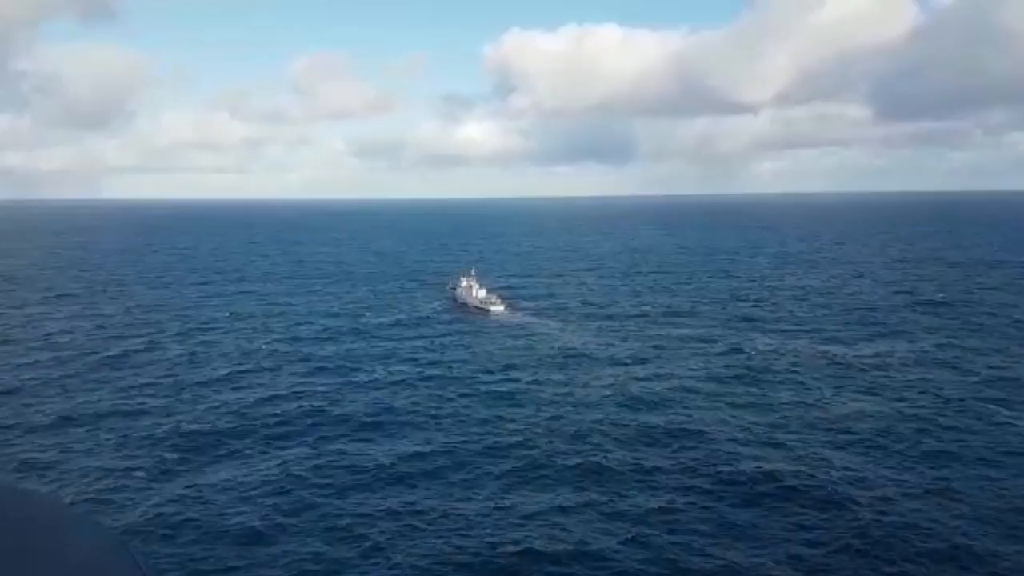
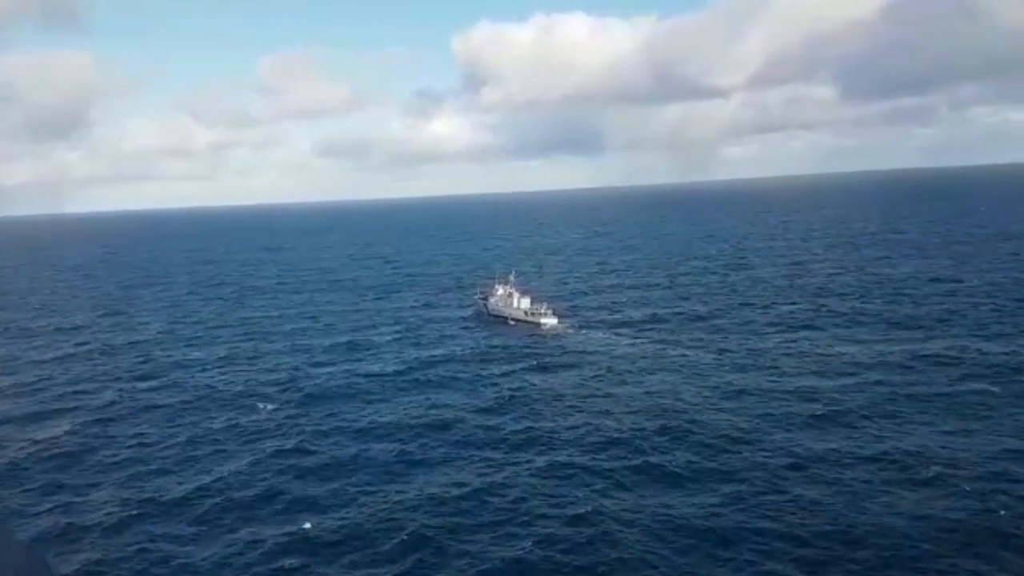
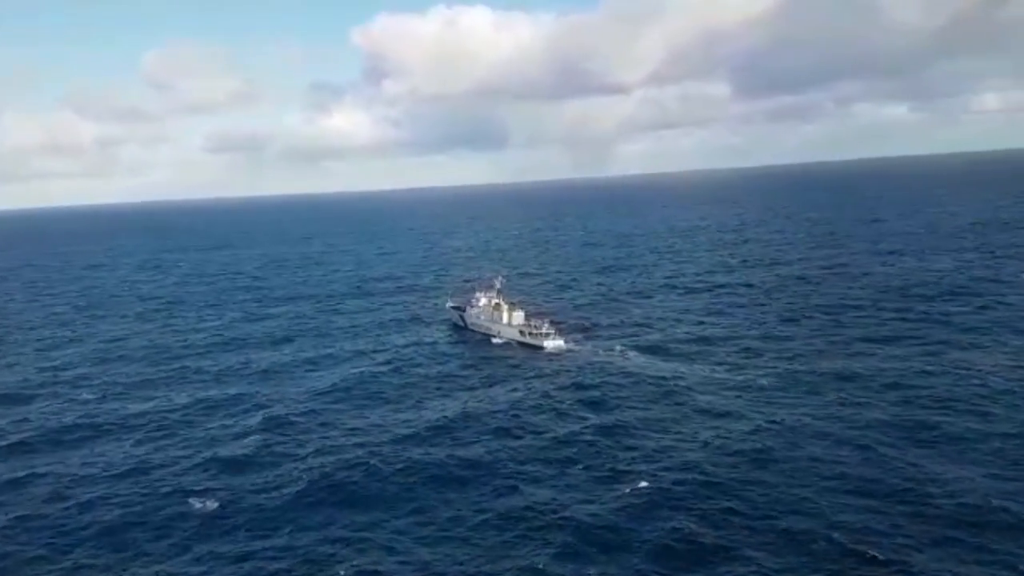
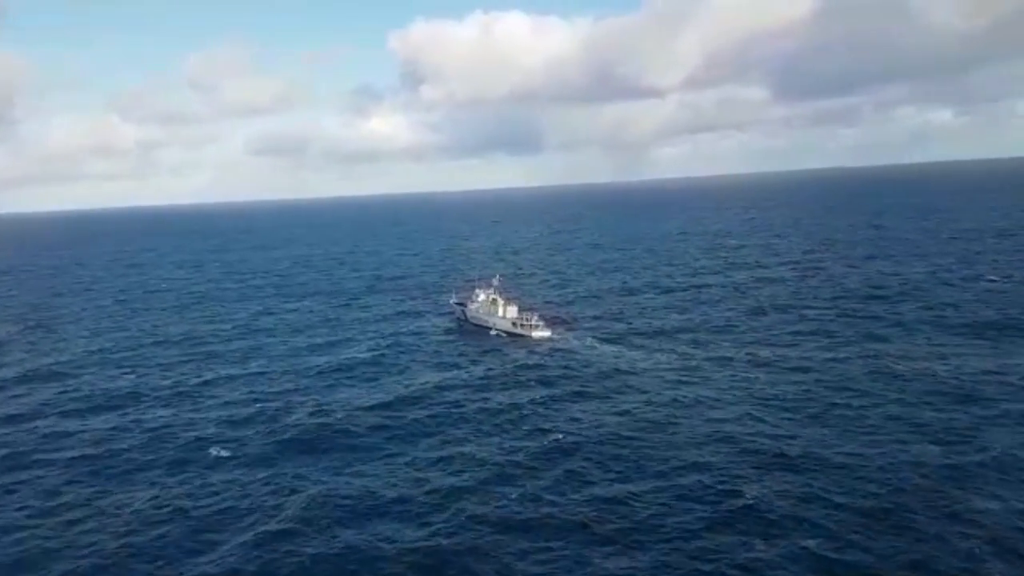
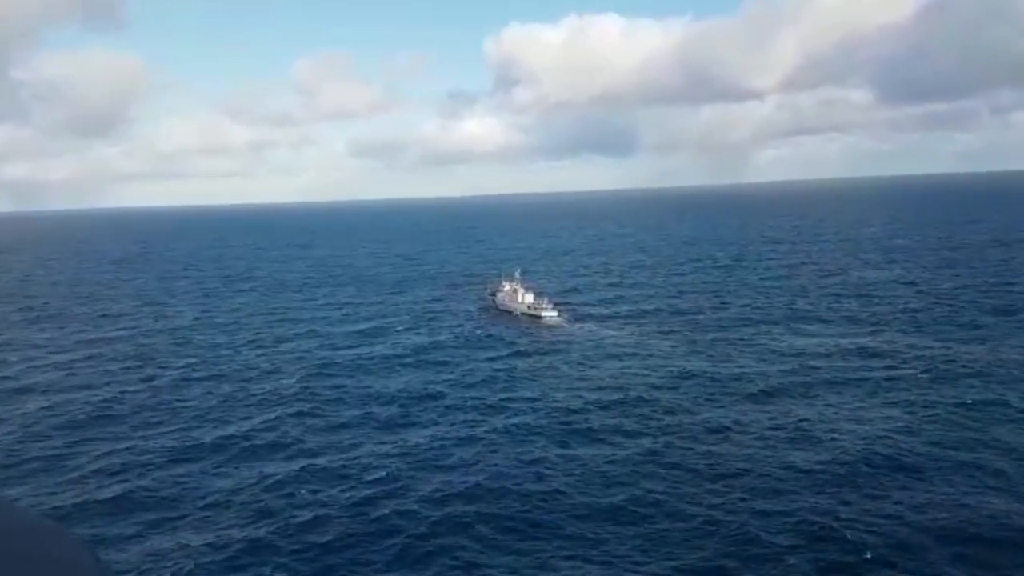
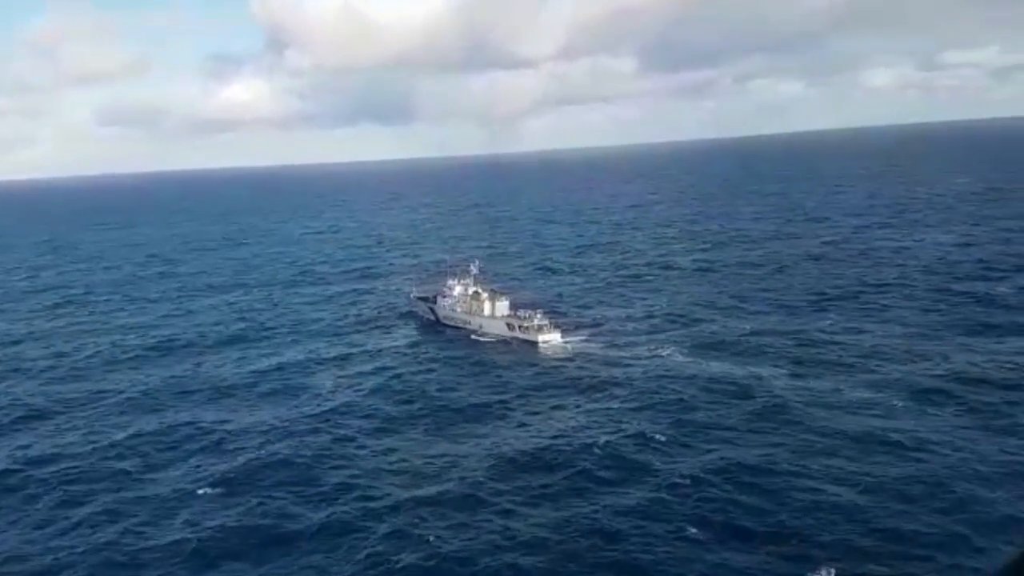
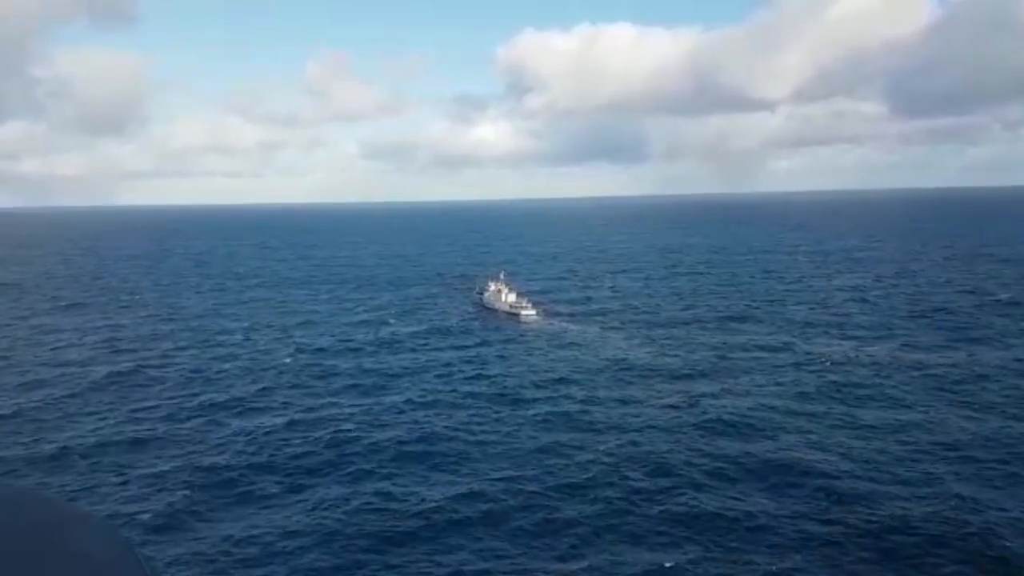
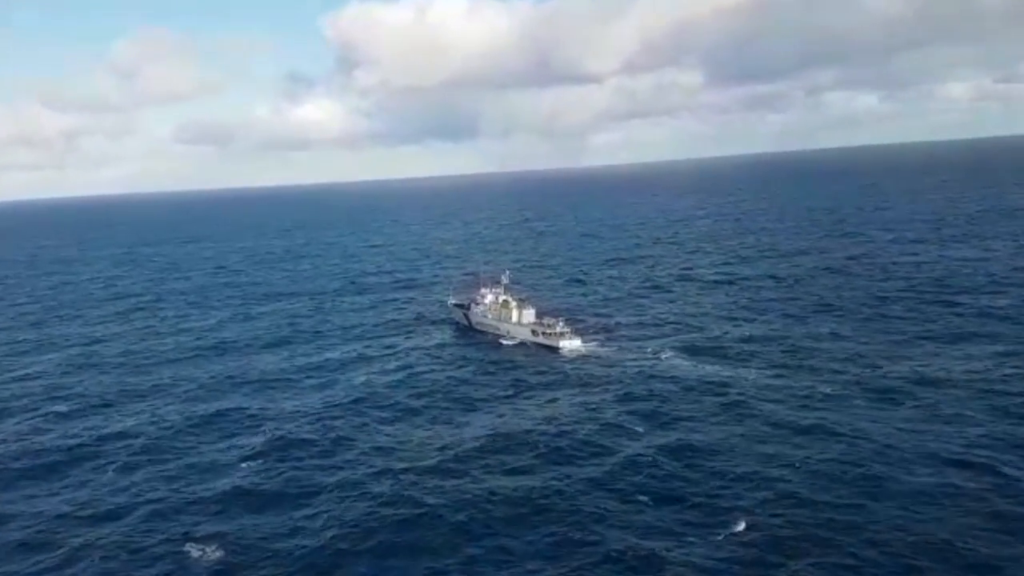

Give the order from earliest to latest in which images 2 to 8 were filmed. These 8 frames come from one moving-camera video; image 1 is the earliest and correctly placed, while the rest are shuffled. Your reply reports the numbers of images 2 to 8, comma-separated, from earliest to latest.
7, 5, 2, 4, 3, 8, 6
